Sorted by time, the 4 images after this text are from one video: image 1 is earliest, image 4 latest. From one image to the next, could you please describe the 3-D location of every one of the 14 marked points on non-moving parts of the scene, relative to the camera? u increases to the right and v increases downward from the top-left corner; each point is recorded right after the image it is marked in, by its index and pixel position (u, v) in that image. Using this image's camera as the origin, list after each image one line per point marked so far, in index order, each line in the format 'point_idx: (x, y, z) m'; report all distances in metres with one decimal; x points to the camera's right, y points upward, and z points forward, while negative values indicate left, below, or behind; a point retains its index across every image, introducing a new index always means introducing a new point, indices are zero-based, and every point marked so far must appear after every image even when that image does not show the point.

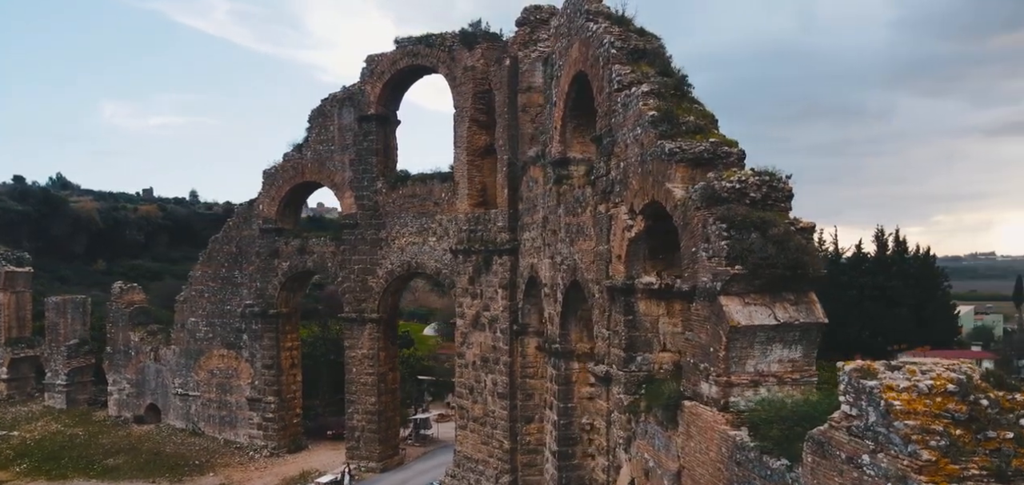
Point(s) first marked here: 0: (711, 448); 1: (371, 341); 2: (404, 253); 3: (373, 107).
0: (+1.6, -1.7, +6.6) m
1: (-2.9, -2.0, +16.5) m
2: (-2.2, -0.2, +16.3) m
3: (-2.8, +2.8, +16.5) m
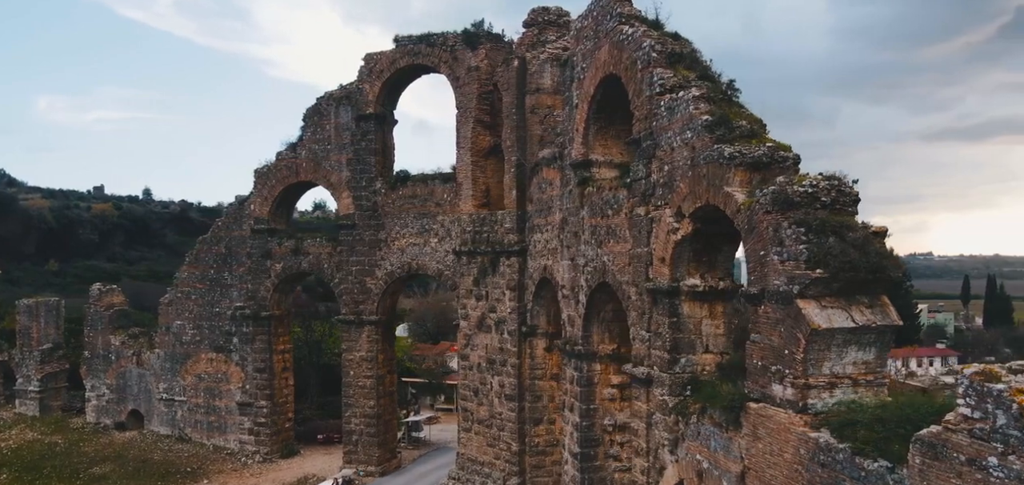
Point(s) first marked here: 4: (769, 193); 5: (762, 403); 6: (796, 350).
0: (+2.3, -1.7, +6.7) m
1: (-2.9, -2.0, +16.3) m
2: (-2.1, -0.2, +16.1) m
3: (-2.8, +2.7, +16.3) m
4: (+2.3, +0.4, +7.2) m
5: (+2.2, -1.4, +7.1) m
6: (+2.3, -0.9, +6.6) m
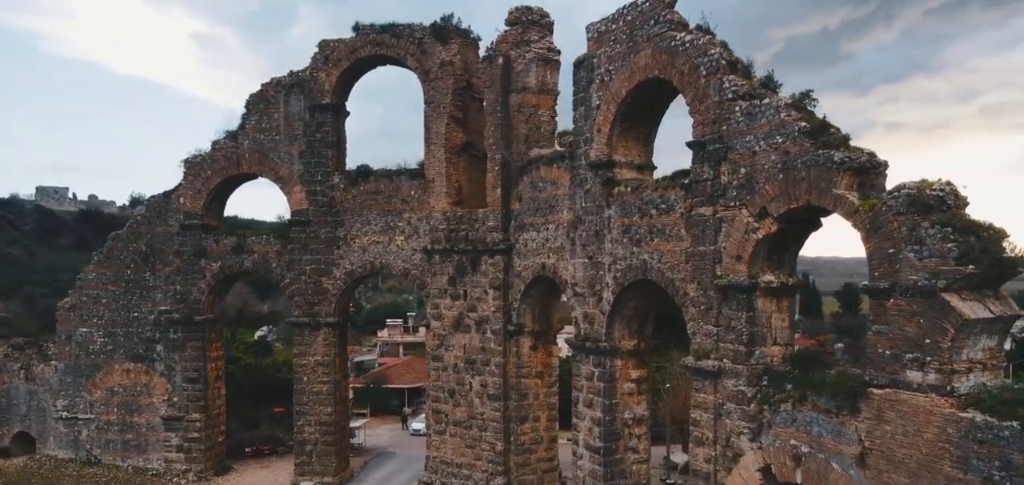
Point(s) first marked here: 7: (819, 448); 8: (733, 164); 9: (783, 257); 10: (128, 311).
0: (+3.8, -1.7, +7.4) m
1: (-3.5, -2.0, +15.4) m
2: (-2.8, -0.2, +15.4) m
3: (-3.5, +2.8, +15.5) m
4: (+3.7, +0.5, +7.8) m
5: (+3.6, -1.4, +7.8) m
6: (+3.9, -0.9, +7.3) m
7: (+3.2, -2.1, +8.5) m
8: (+2.6, +0.9, +9.6) m
9: (+3.2, -0.2, +9.6) m
10: (-7.6, -1.4, +16.1) m
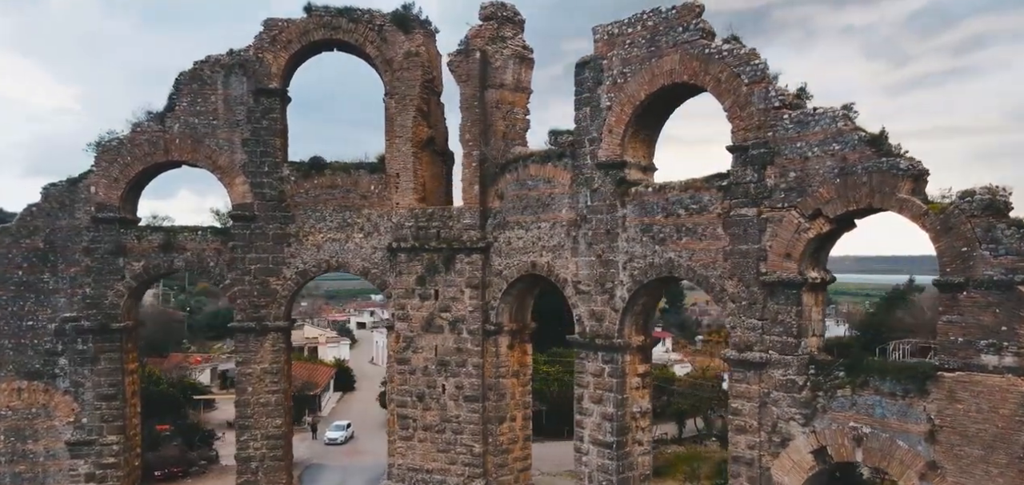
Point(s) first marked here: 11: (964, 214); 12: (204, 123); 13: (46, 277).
0: (+5.1, -1.7, +8.5) m
1: (-4.1, -1.9, +14.1) m
2: (-3.4, -0.2, +14.3) m
3: (-4.1, +2.8, +14.2) m
4: (+5.0, +0.5, +8.9) m
5: (+4.9, -1.4, +8.8) m
6: (+5.2, -0.9, +8.4) m
7: (+4.3, -2.1, +9.4) m
8: (+3.4, +0.9, +10.3) m
9: (+4.0, -0.2, +10.4) m
10: (-8.2, -1.3, +13.7) m
11: (+4.9, +0.3, +8.8) m
12: (-5.4, +2.1, +14.2) m
13: (-7.8, -0.6, +13.8) m
